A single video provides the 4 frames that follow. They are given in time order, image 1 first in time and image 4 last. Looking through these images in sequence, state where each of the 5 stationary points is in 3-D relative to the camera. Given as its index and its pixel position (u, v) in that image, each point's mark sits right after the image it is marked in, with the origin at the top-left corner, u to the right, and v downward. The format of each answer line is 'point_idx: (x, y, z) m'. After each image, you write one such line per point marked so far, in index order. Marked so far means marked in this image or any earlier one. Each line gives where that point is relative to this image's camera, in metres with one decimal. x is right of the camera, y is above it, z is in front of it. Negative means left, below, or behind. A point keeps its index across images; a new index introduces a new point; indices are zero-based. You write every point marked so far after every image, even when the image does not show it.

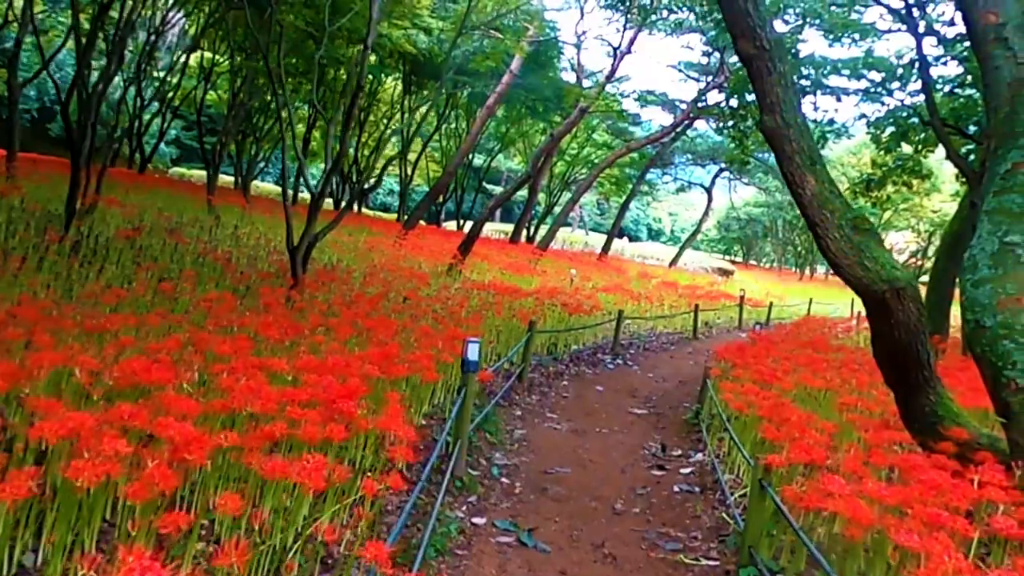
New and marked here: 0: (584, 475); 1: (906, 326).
0: (+0.6, -1.5, +5.9) m
1: (+2.6, -0.3, +5.0) m
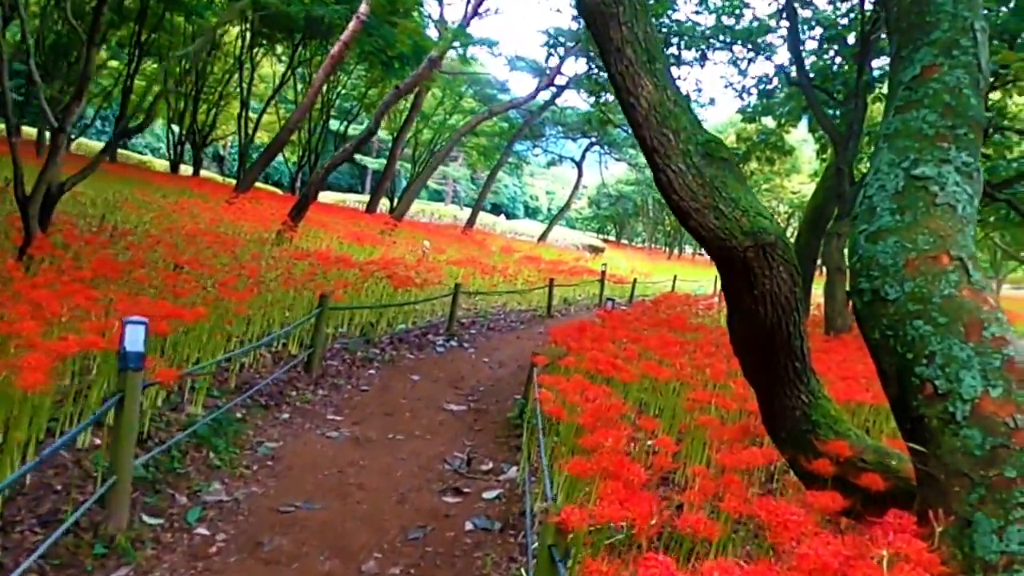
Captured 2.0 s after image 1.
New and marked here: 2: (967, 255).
0: (-0.9, -1.2, +4.1) m
1: (+1.2, -0.1, +3.5) m
2: (+1.7, +0.1, +2.8) m
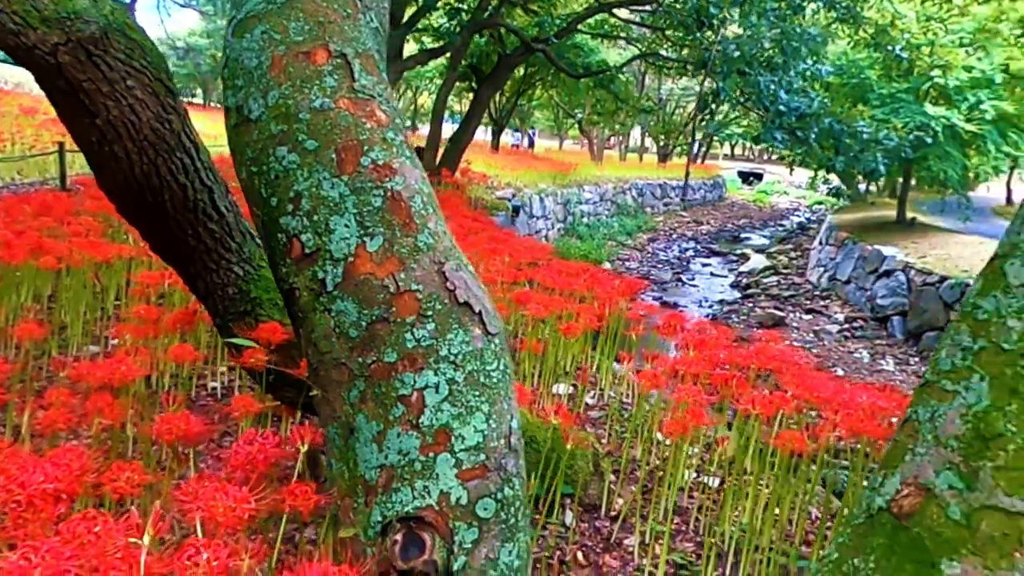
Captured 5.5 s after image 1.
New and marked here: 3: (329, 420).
0: (-3.3, -0.8, +2.1) m
1: (-1.2, +0.5, +2.4) m
2: (-0.4, +0.6, +2.0) m
3: (-0.4, -0.3, +1.8) m
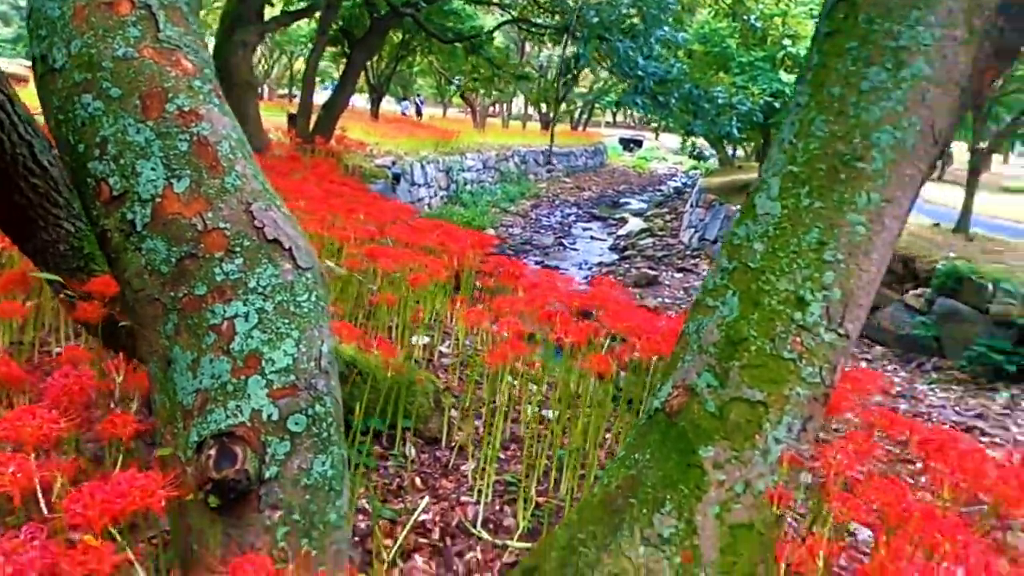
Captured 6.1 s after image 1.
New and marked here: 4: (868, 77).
0: (-3.8, -0.8, +1.9) m
1: (-1.7, +0.6, +2.3) m
2: (-0.9, +0.8, +2.1) m
3: (-0.9, -0.2, +2.0) m
4: (+1.0, +0.6, +2.1) m
